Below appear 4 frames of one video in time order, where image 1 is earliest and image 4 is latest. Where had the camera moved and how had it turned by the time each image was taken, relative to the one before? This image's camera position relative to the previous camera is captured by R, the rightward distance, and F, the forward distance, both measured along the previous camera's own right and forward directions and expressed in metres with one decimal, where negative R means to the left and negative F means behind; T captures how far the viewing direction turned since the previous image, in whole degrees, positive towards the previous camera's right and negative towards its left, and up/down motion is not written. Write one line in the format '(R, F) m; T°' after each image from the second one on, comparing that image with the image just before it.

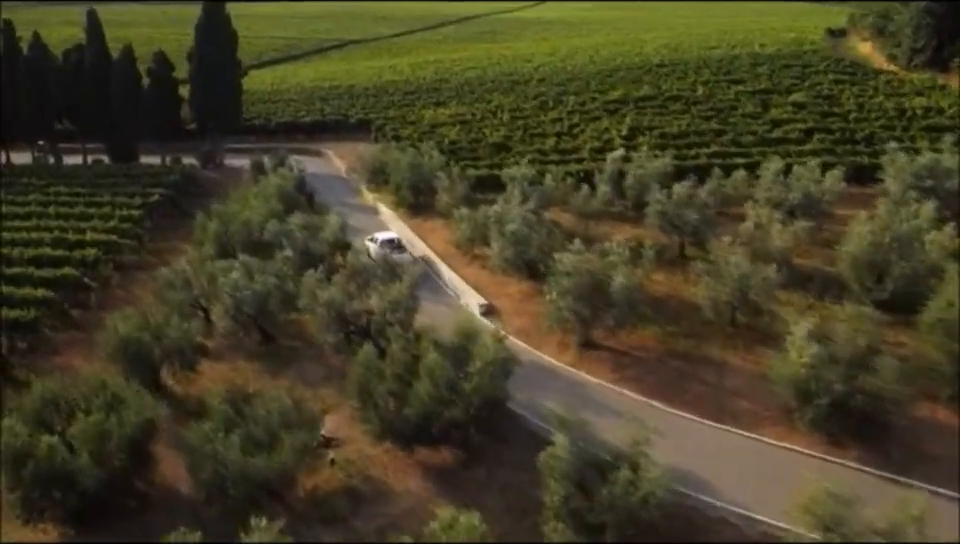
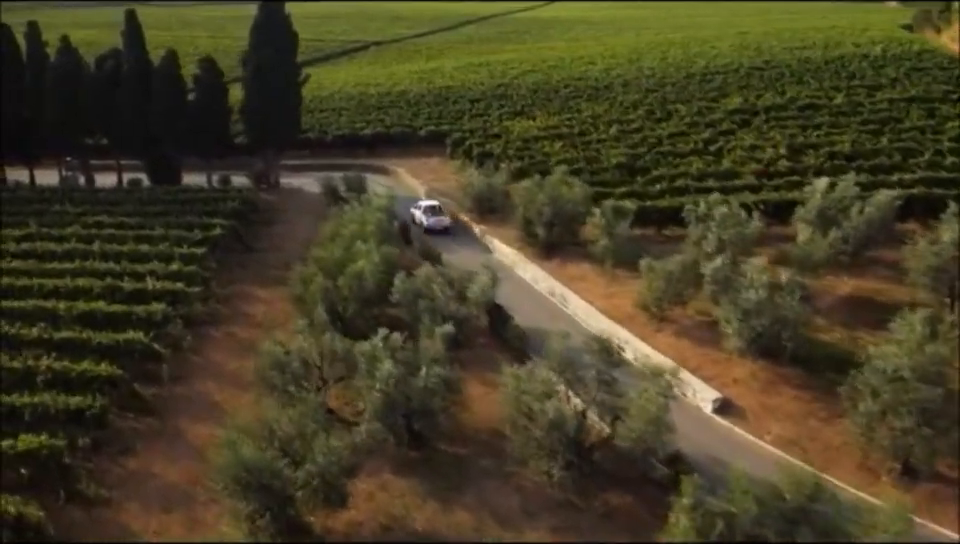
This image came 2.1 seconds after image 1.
(-6.2, +7.1) m; 0°
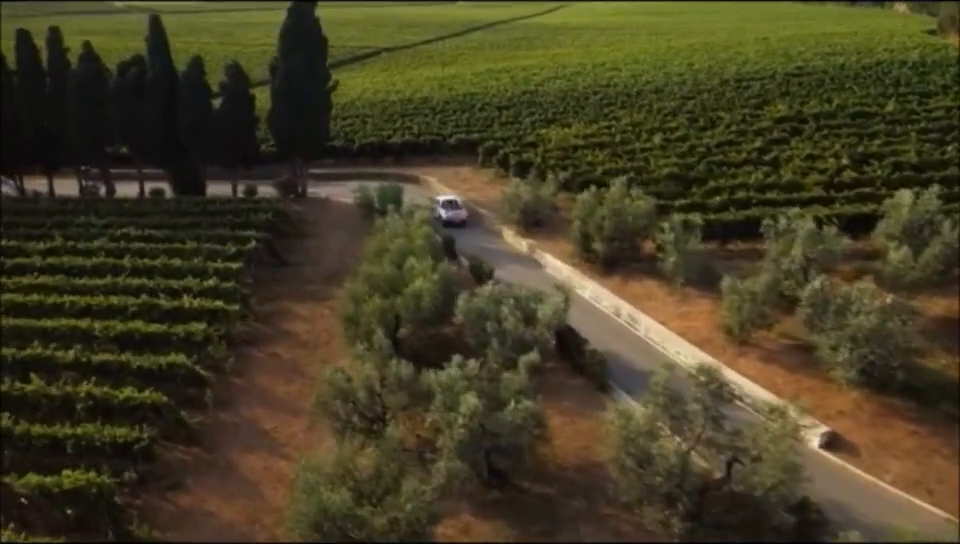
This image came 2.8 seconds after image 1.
(-2.2, +1.6) m; 0°
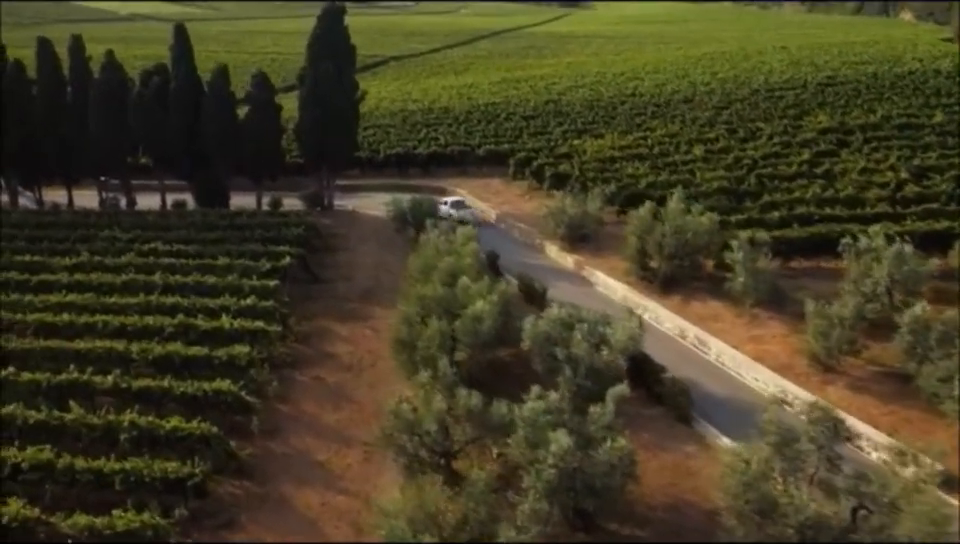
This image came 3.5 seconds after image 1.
(-2.0, +1.3) m; 0°
